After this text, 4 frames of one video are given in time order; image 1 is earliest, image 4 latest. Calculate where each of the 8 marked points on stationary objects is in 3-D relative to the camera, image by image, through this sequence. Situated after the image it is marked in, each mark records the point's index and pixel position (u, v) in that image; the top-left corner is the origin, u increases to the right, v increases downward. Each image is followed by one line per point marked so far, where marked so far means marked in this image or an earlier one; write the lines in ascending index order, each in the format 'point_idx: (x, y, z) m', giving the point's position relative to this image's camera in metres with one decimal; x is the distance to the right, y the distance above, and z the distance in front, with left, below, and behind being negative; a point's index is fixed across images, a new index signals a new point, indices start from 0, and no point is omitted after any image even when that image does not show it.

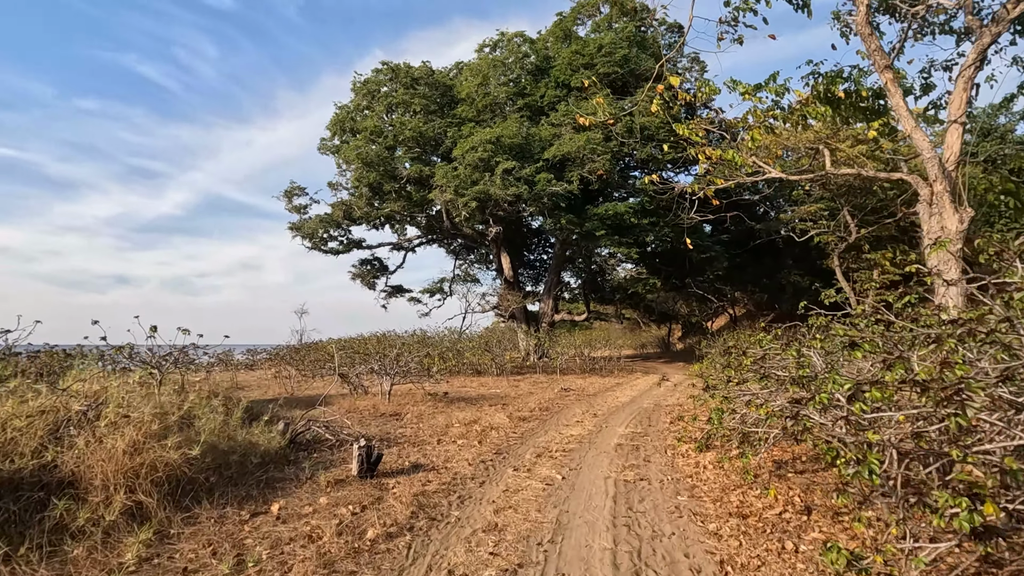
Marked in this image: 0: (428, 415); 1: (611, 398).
0: (-1.4, -2.0, +8.3) m
1: (+2.2, -2.5, +11.6) m
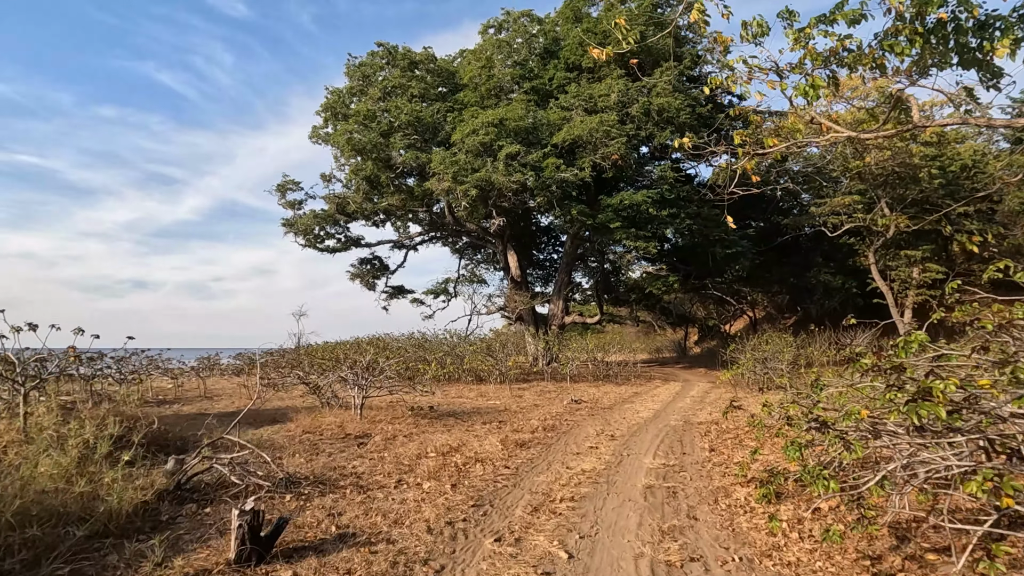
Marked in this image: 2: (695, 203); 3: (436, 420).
0: (-1.4, -1.9, +6.6) m
1: (+2.2, -2.3, +9.8) m
2: (+6.7, +3.1, +19.2) m
3: (-1.2, -2.1, +8.2) m
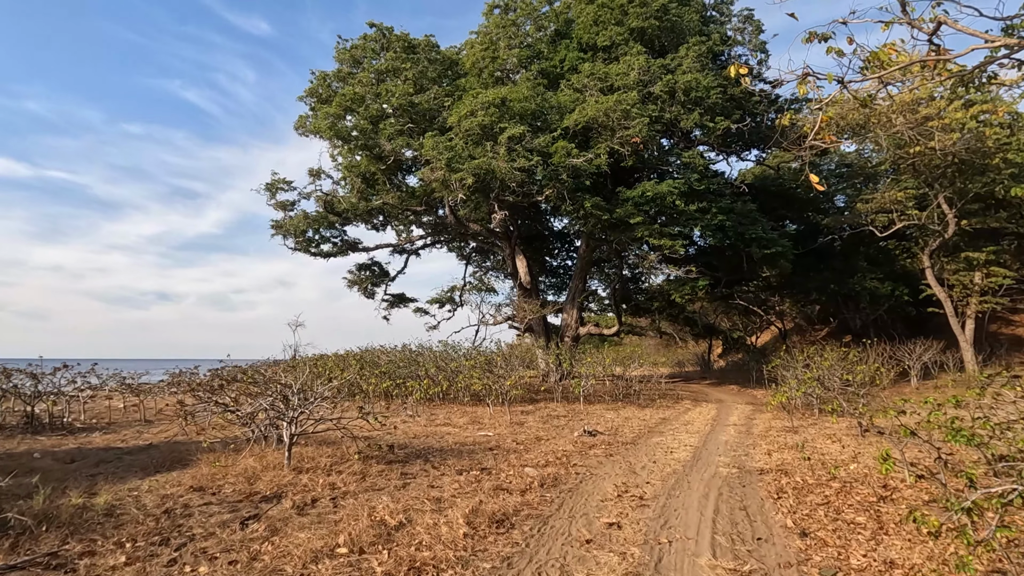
0: (-1.6, -1.8, +4.4) m
1: (+2.1, -2.3, +7.4) m
2: (+6.9, +2.9, +16.8) m
3: (-1.3, -2.0, +5.9) m
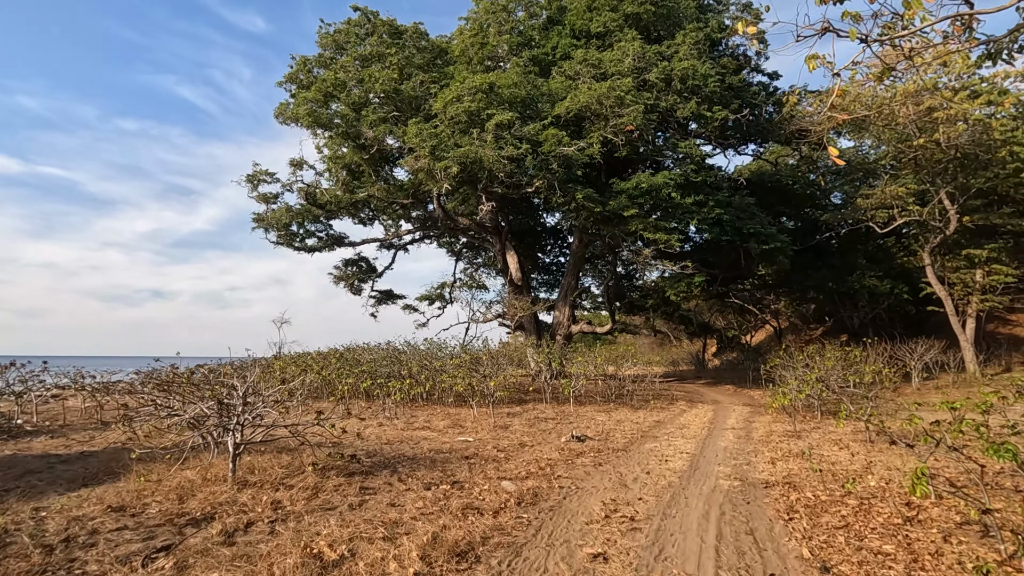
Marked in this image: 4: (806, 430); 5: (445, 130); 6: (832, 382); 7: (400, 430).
0: (-1.8, -1.7, +3.7) m
1: (+1.9, -2.2, +6.8) m
2: (+6.6, +3.0, +16.2) m
3: (-1.6, -1.9, +5.2) m
4: (+5.1, -2.5, +9.1) m
5: (-1.7, +4.1, +13.6) m
6: (+7.1, -2.1, +11.5) m
7: (-1.9, -2.4, +9.0) m
